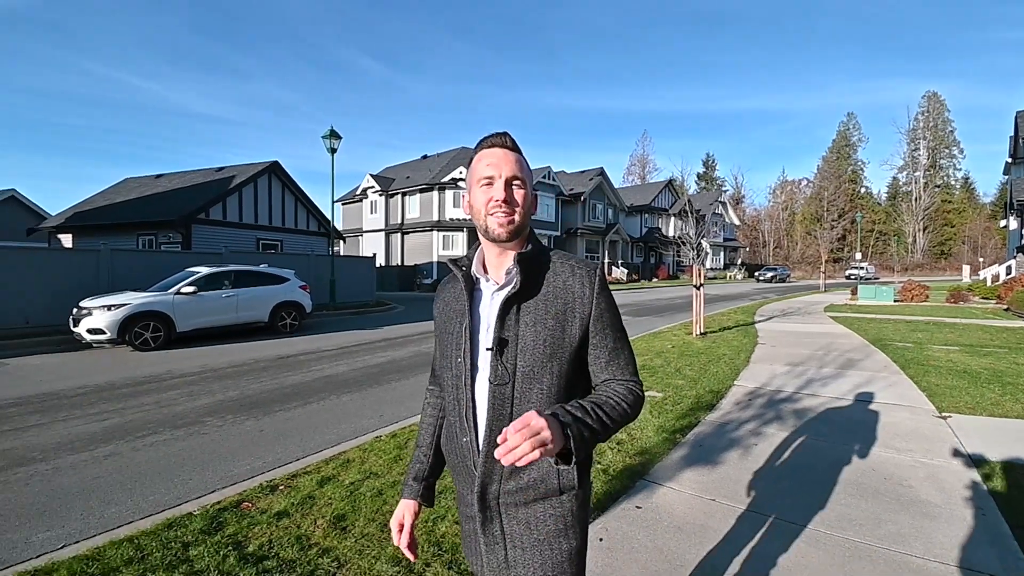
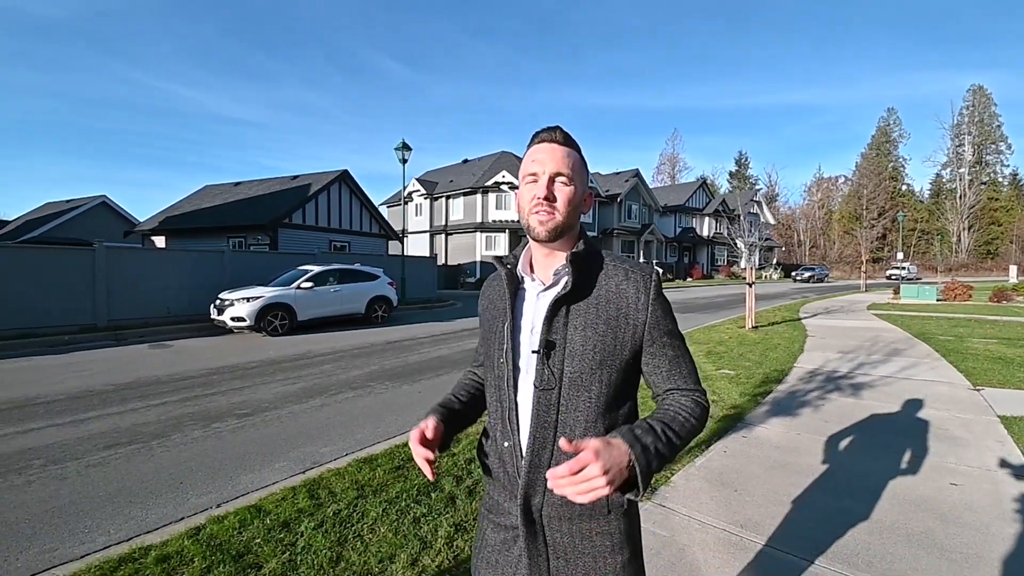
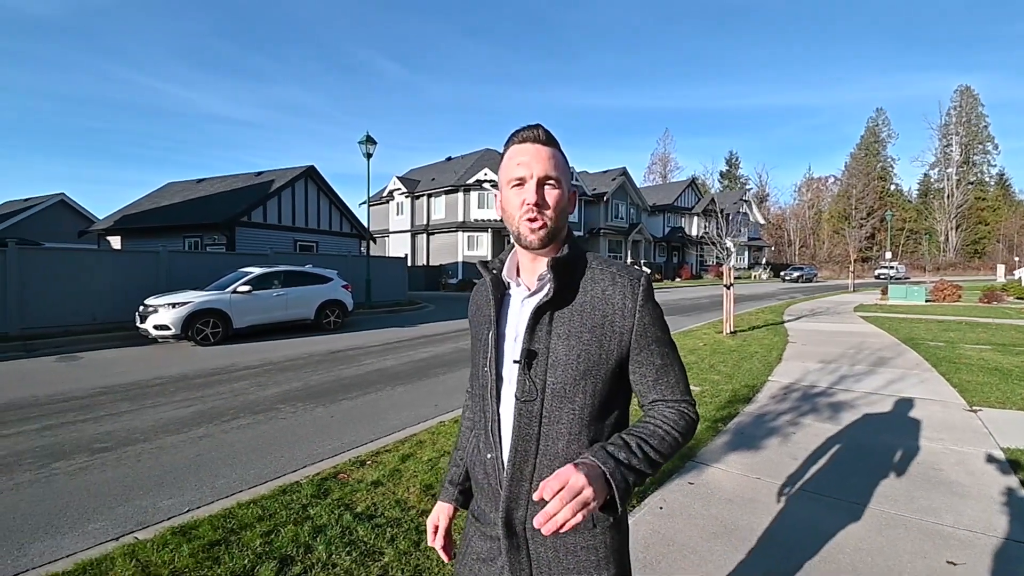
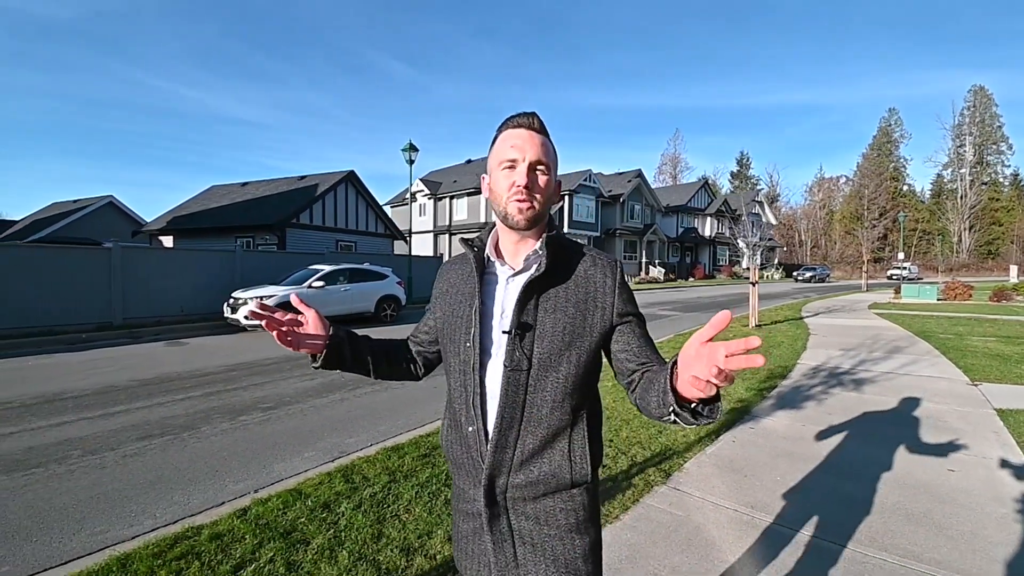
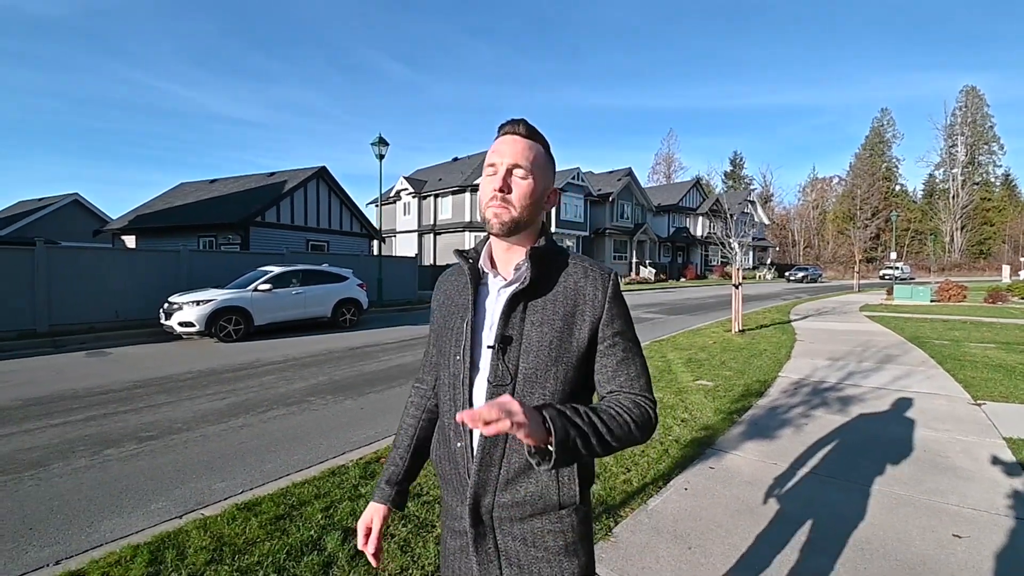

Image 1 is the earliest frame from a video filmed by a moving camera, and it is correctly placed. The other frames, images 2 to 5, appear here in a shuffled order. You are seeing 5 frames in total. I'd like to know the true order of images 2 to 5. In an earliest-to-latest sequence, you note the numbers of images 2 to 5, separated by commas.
3, 5, 2, 4
